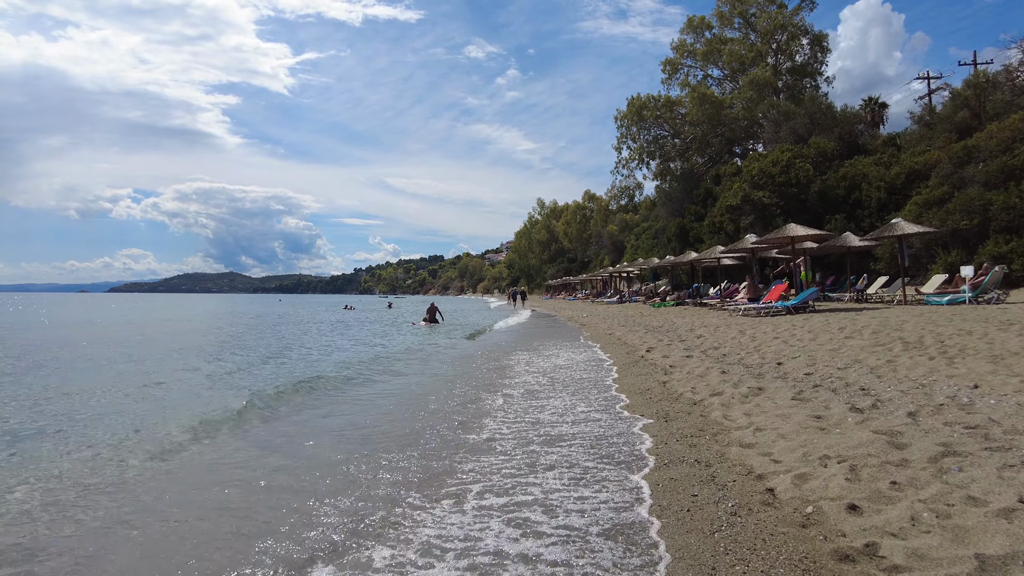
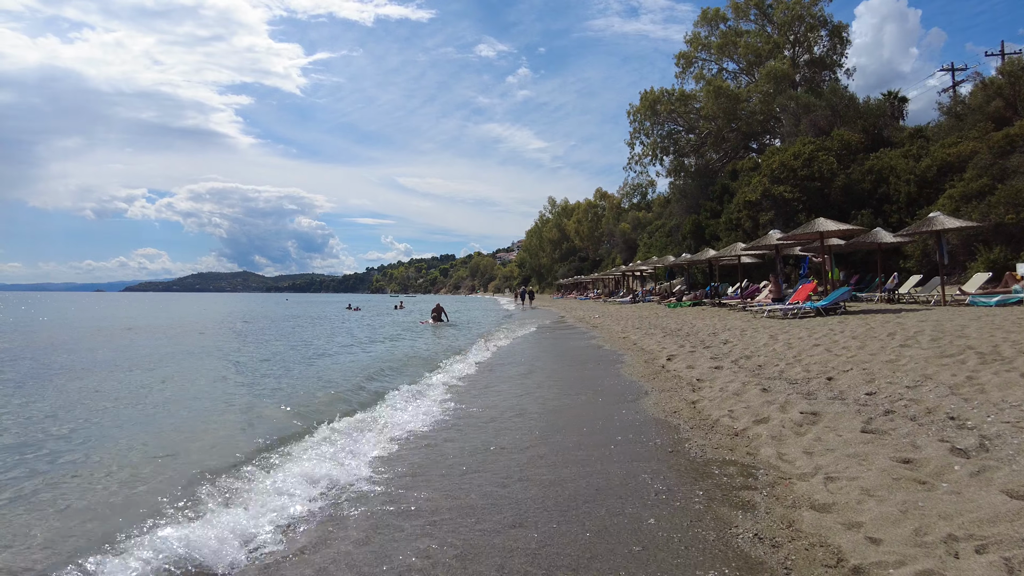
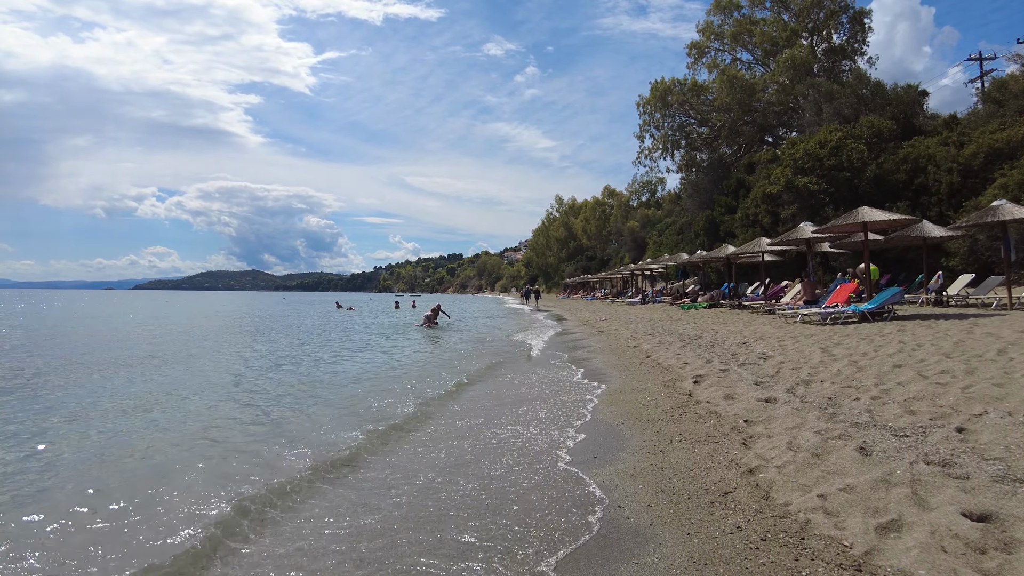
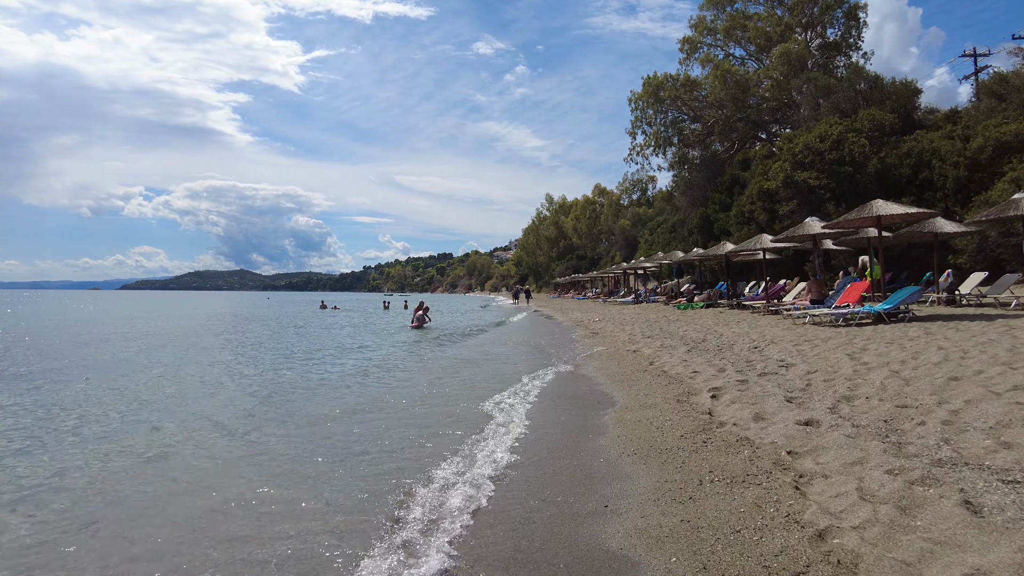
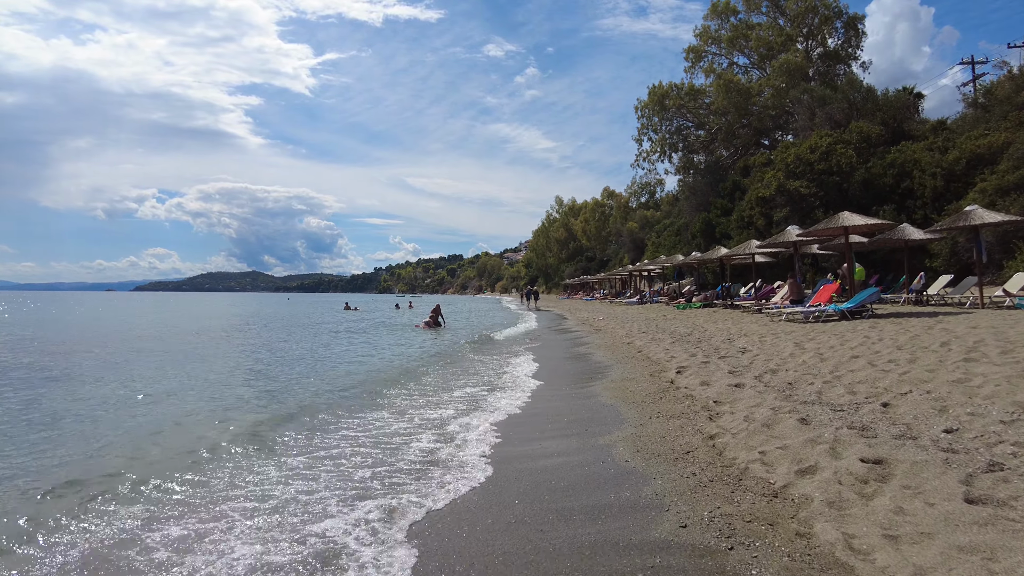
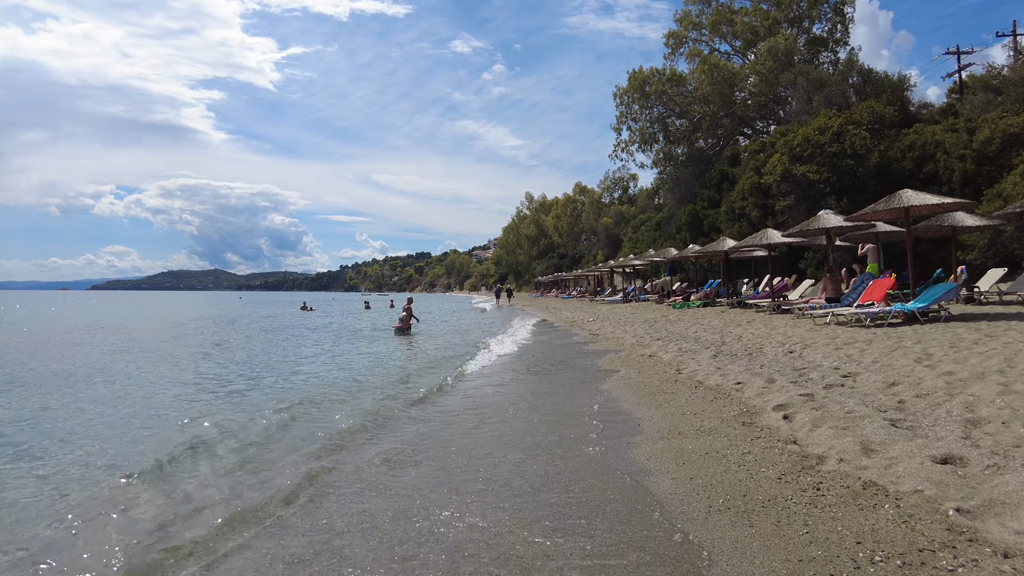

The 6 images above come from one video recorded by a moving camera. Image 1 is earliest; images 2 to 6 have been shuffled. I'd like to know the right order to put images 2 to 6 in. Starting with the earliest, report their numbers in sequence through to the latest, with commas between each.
2, 5, 3, 4, 6
